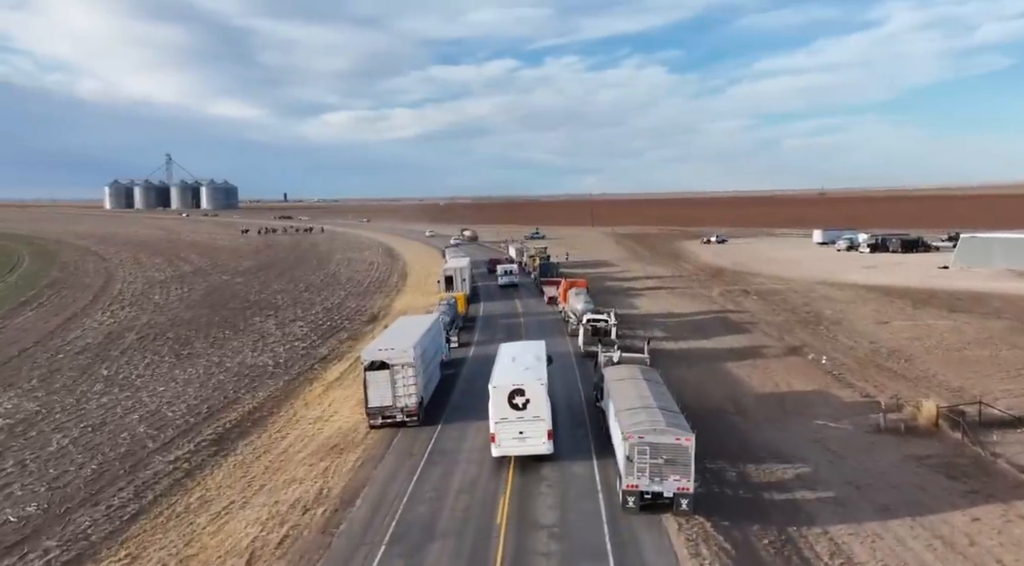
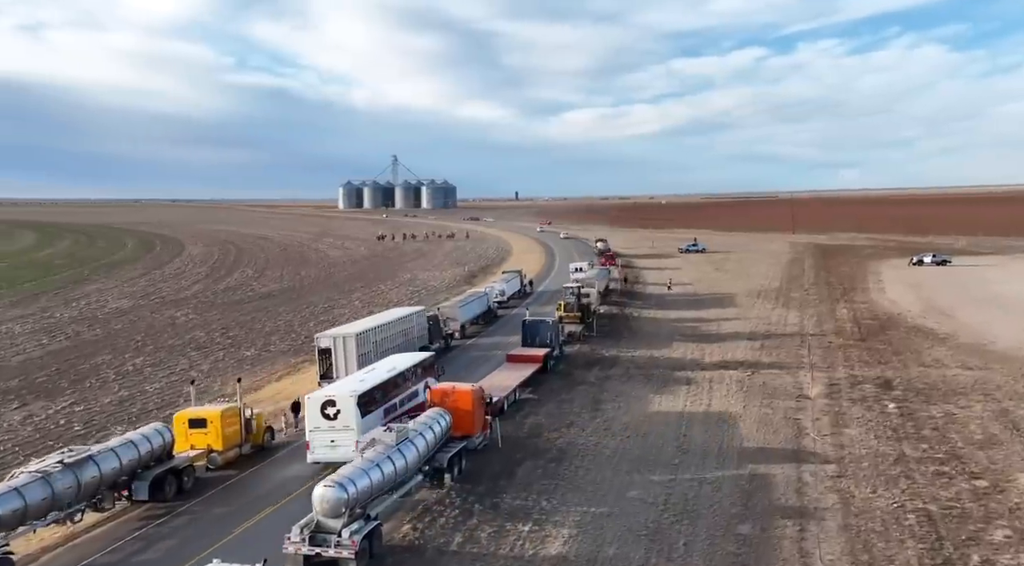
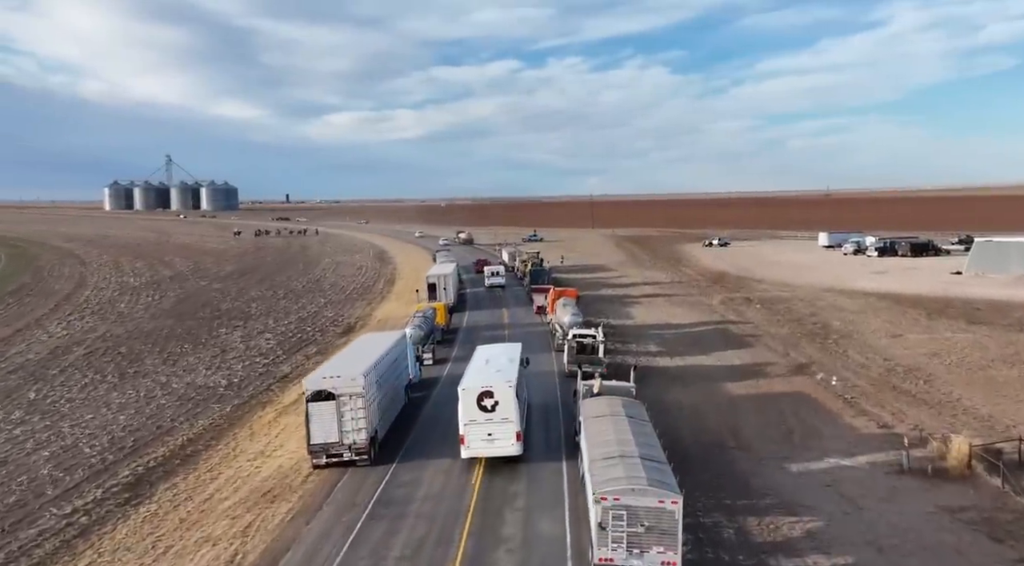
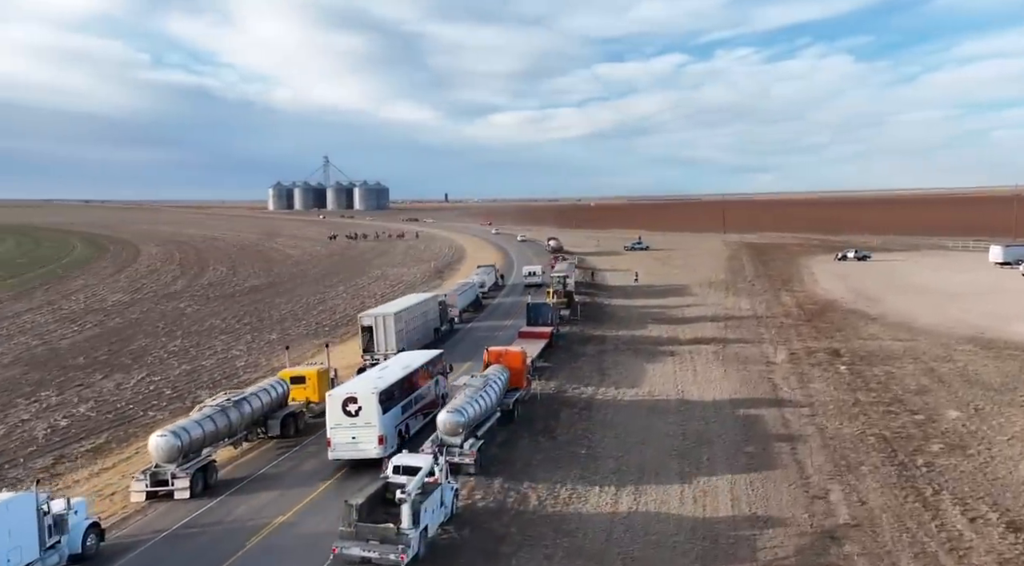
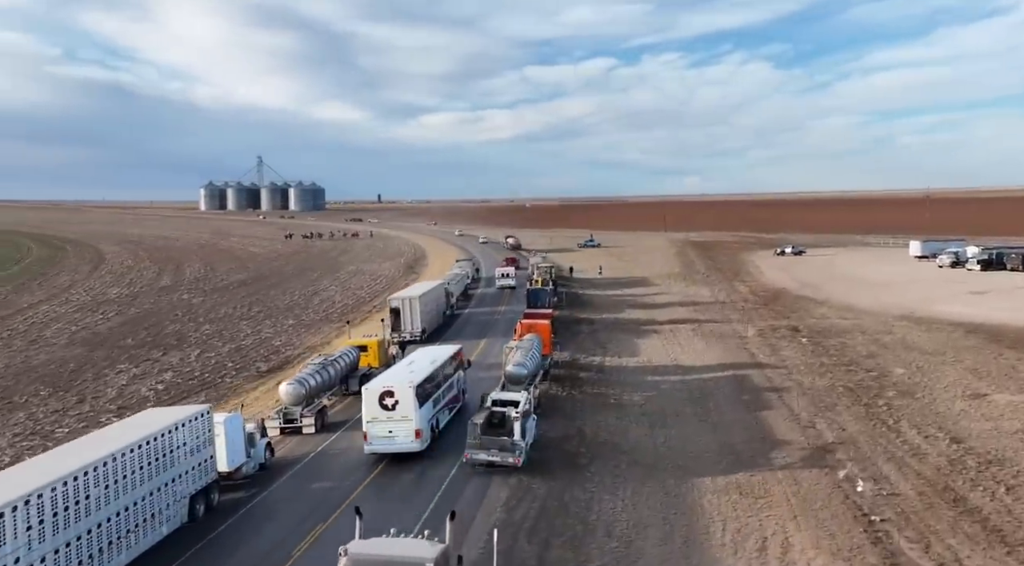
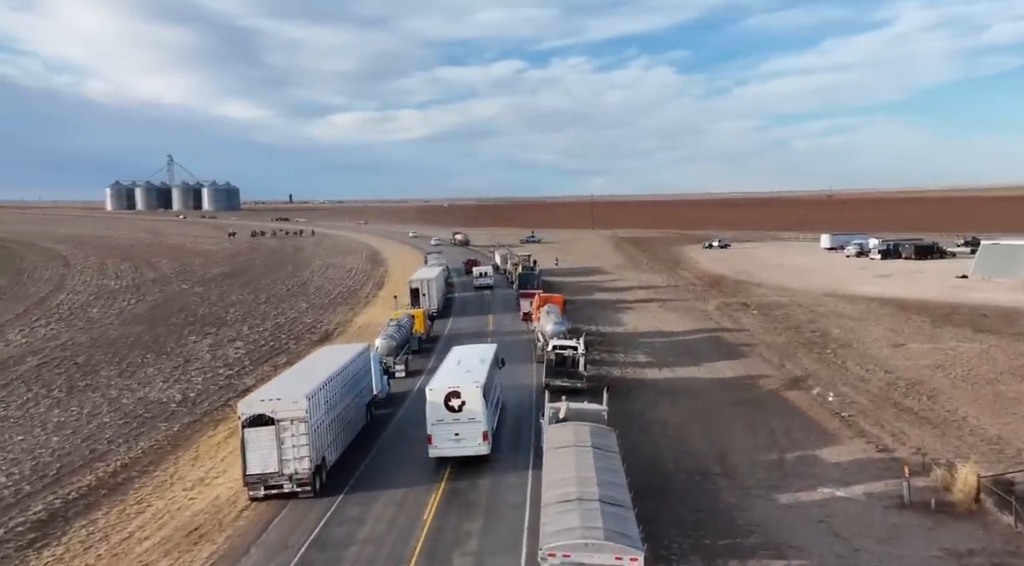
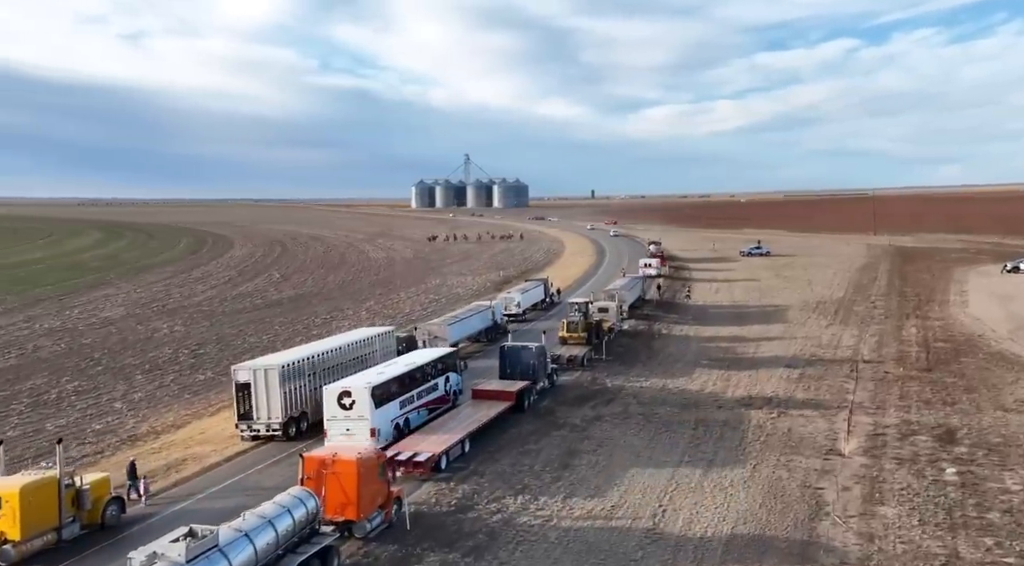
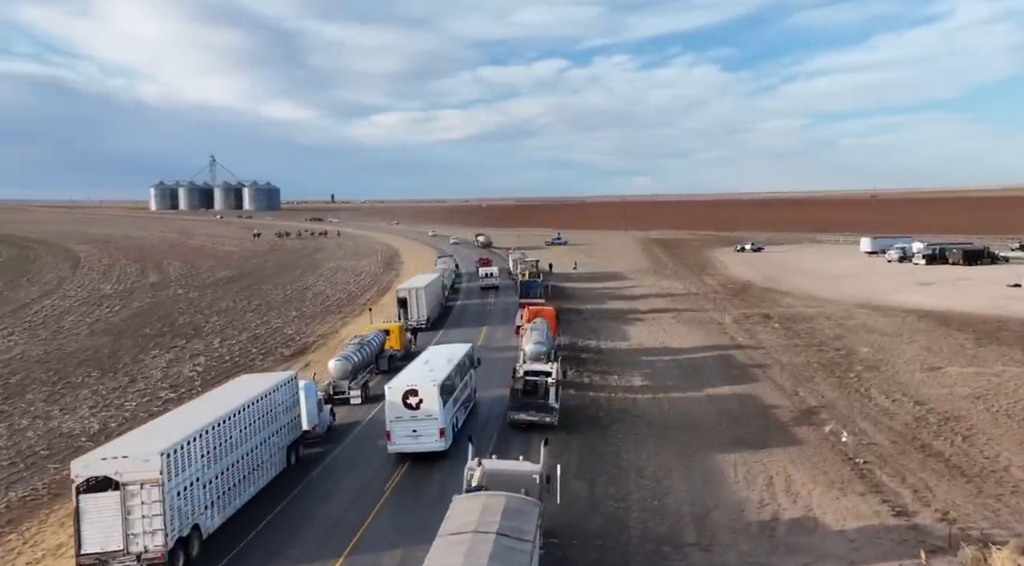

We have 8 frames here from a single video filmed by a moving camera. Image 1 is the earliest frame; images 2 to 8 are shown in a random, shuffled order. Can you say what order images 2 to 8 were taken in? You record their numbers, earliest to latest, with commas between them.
3, 6, 8, 5, 4, 2, 7
